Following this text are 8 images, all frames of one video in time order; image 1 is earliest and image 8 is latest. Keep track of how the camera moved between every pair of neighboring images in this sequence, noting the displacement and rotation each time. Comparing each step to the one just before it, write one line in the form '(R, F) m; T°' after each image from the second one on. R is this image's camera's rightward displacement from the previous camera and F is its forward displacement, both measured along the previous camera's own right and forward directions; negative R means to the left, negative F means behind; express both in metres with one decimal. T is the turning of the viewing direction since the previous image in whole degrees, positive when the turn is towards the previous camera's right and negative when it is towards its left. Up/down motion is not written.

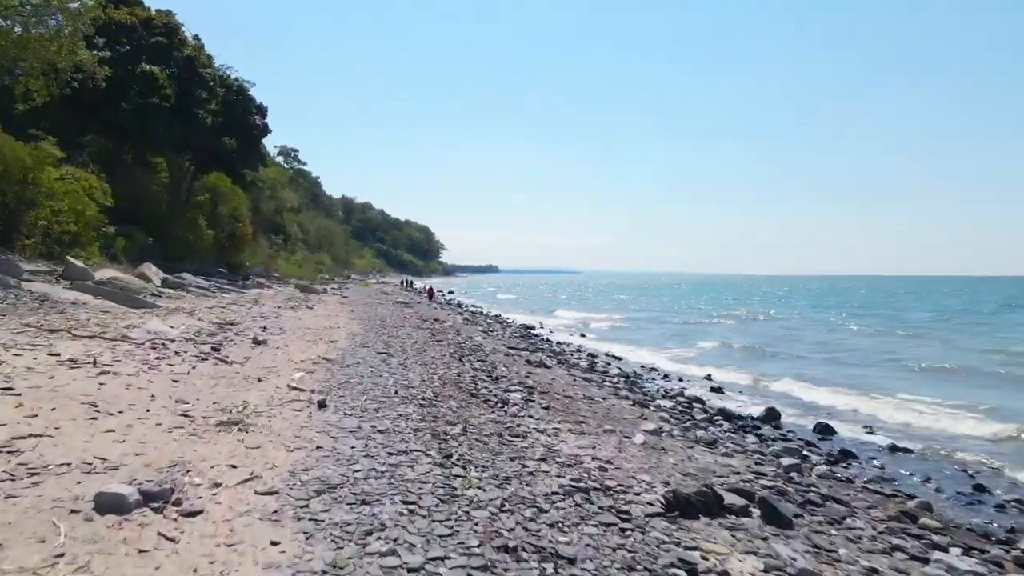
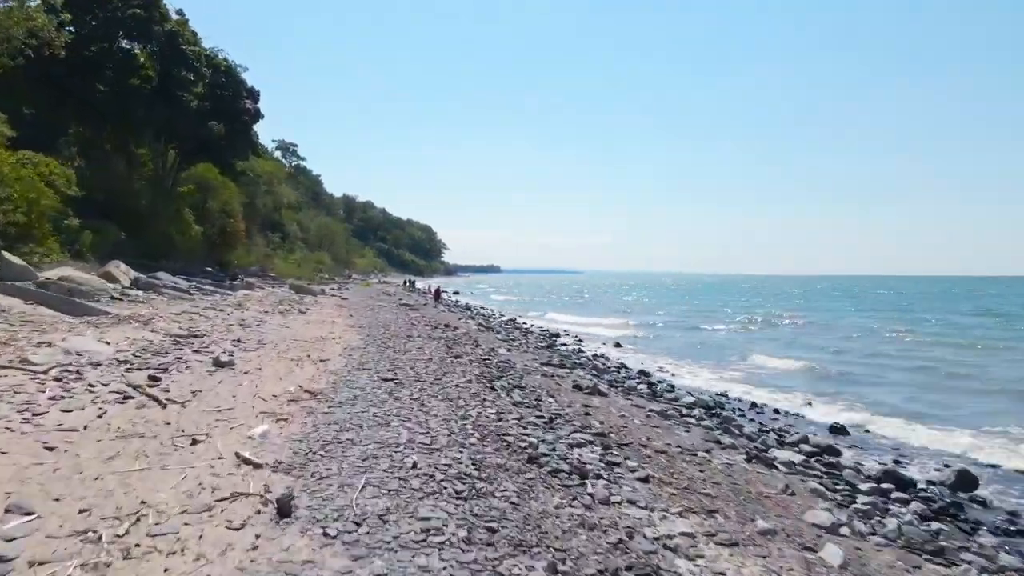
(-0.5, +2.7) m; 0°
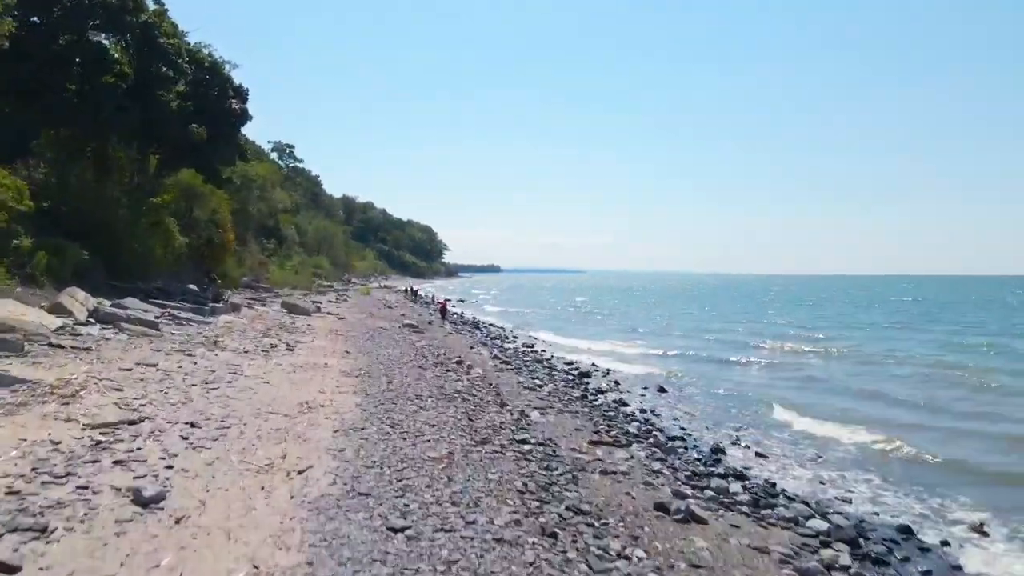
(-0.5, +2.7) m; 0°
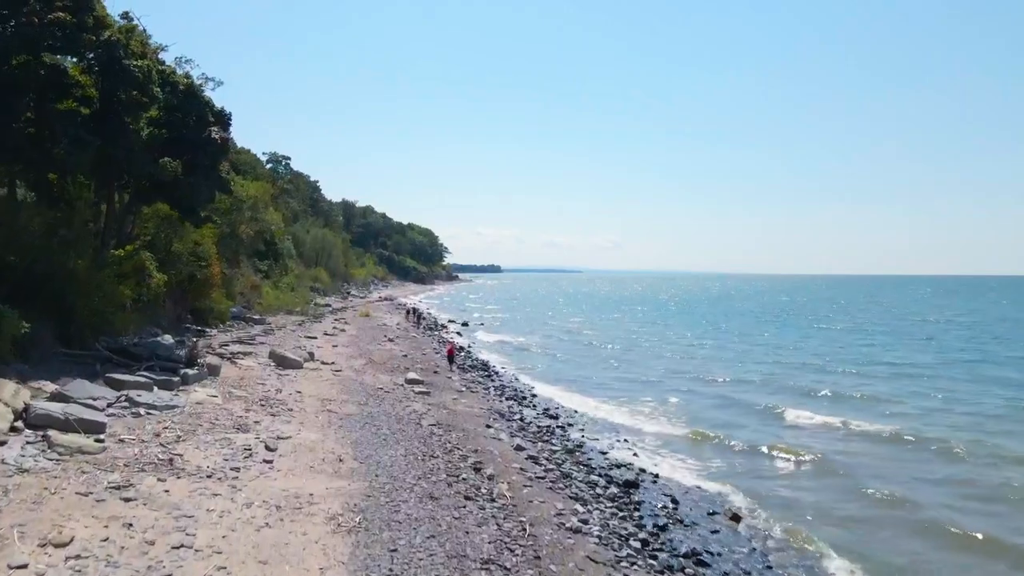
(-0.5, +3.1) m; 0°
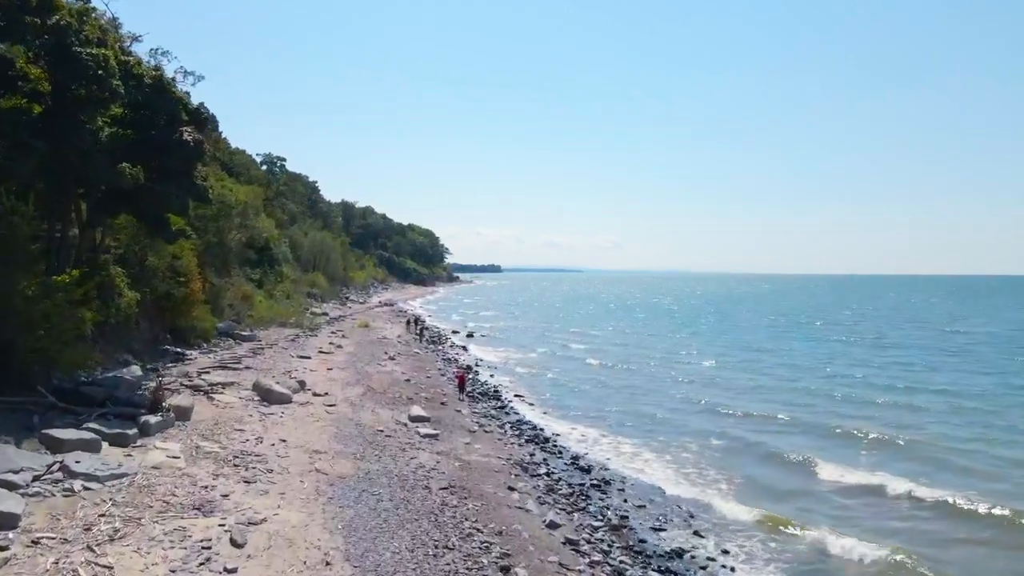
(-0.5, +3.1) m; 0°
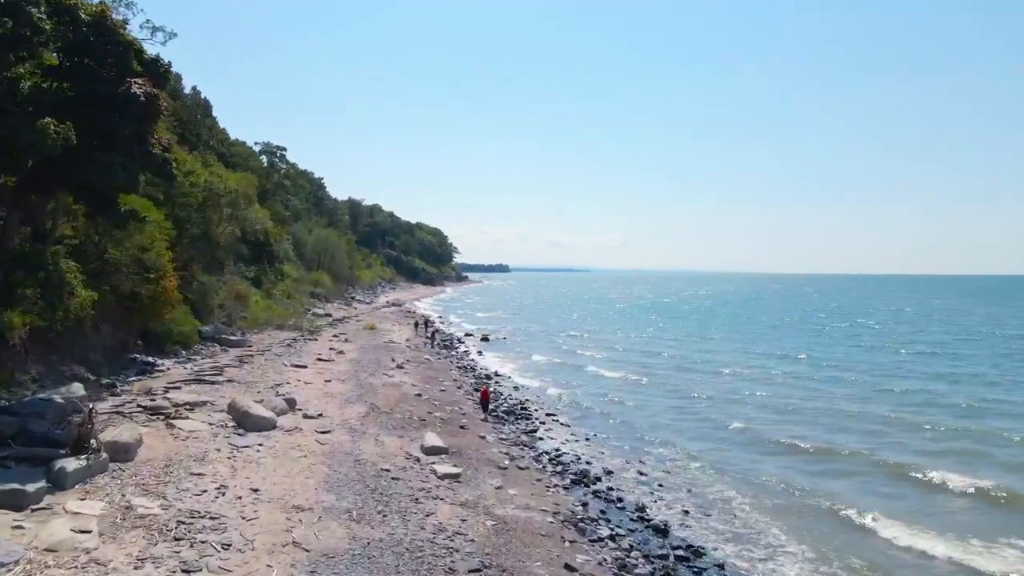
(-0.7, +4.3) m; -1°
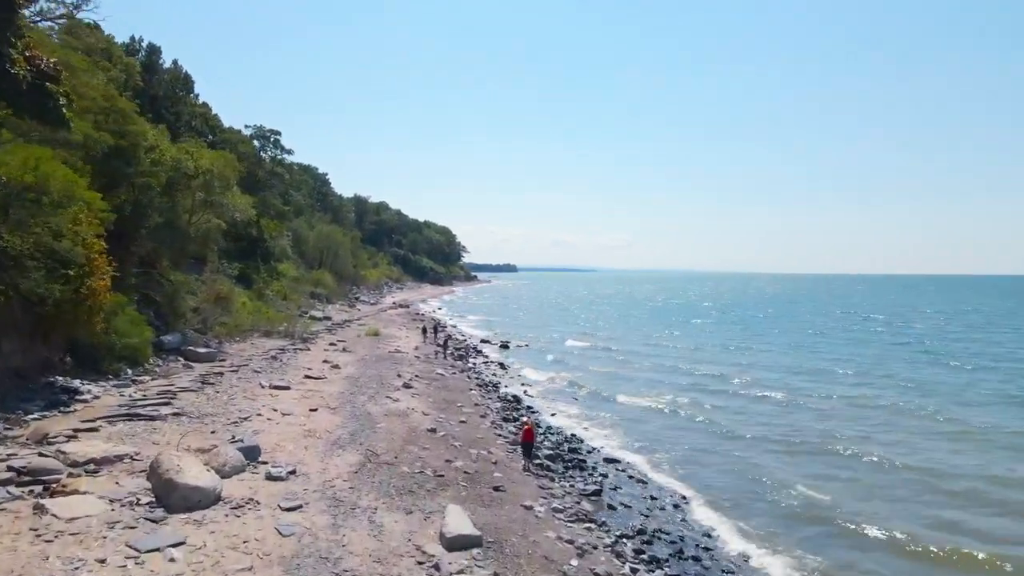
(-0.8, +6.0) m; -1°
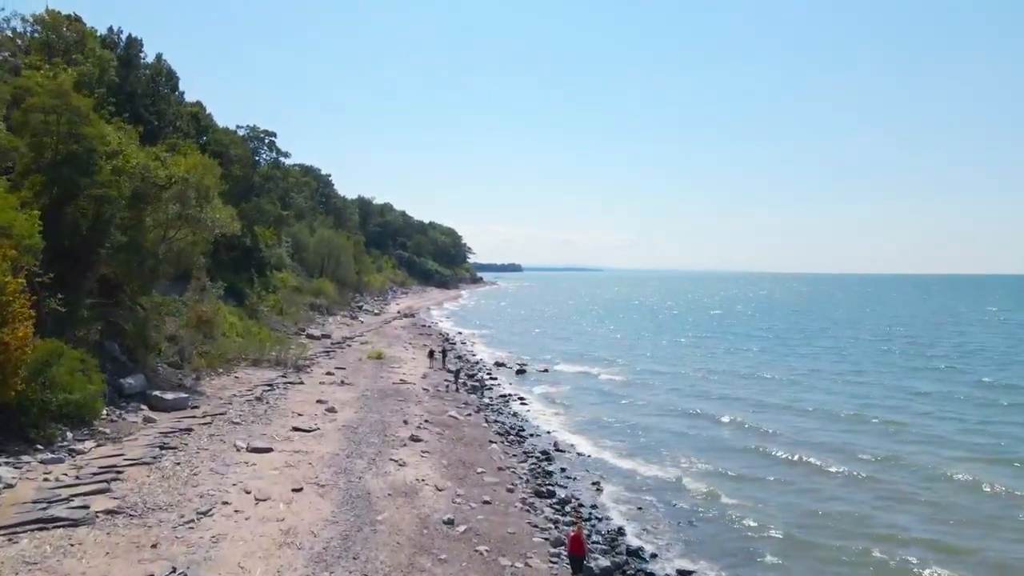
(-0.6, +4.1) m; 0°
